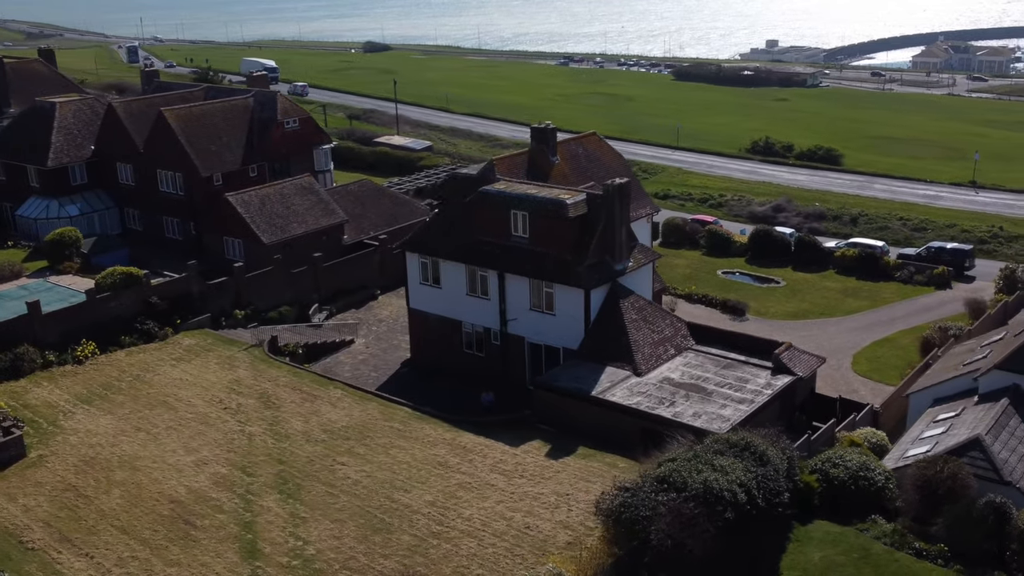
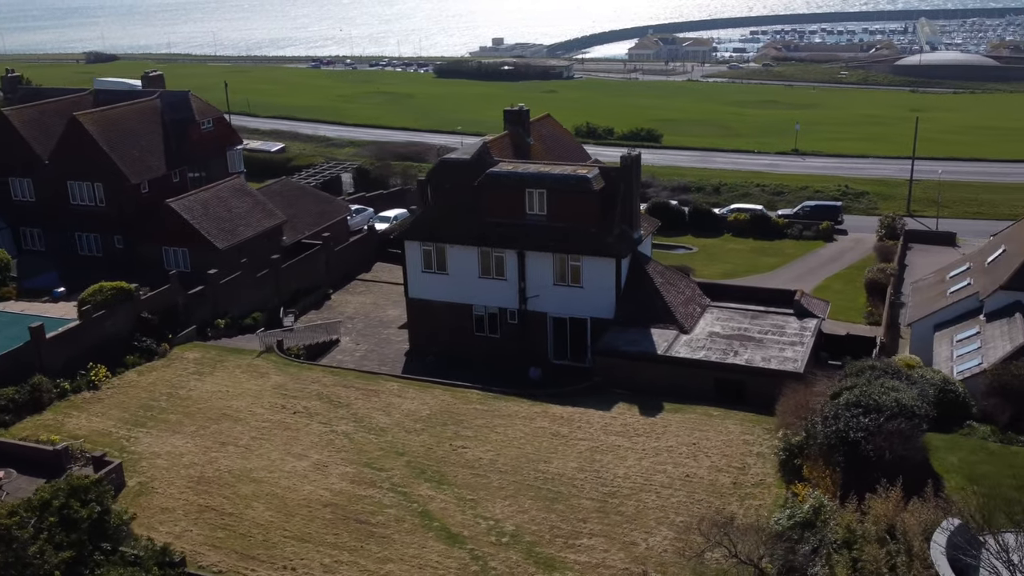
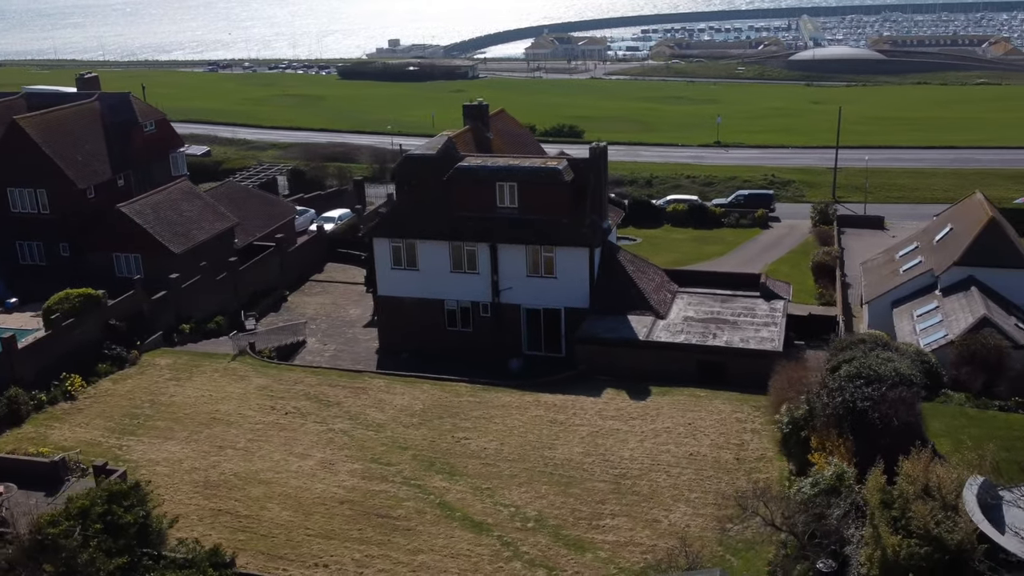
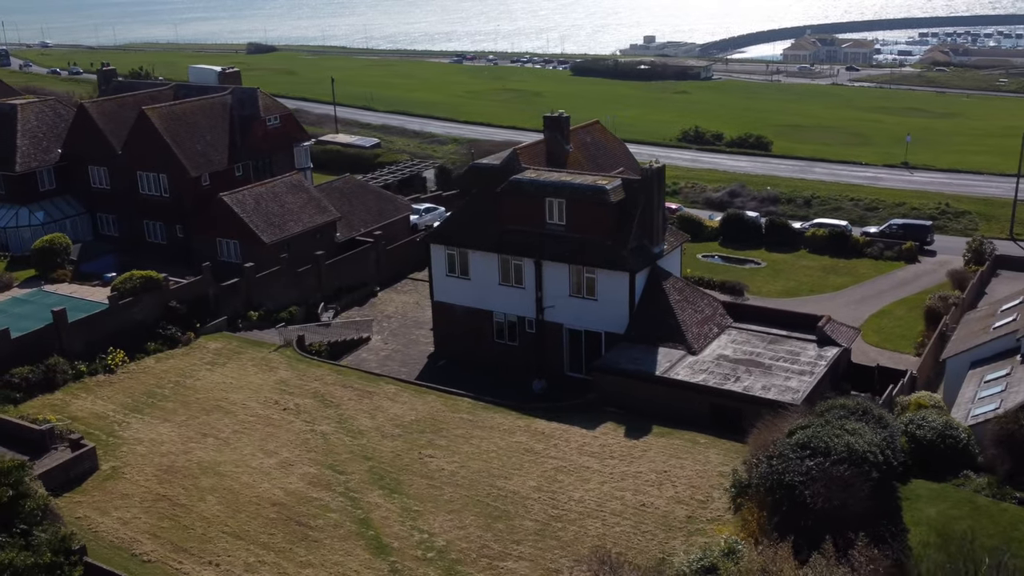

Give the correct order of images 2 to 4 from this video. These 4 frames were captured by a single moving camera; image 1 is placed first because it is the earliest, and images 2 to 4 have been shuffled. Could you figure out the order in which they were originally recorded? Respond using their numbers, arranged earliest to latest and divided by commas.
4, 2, 3
